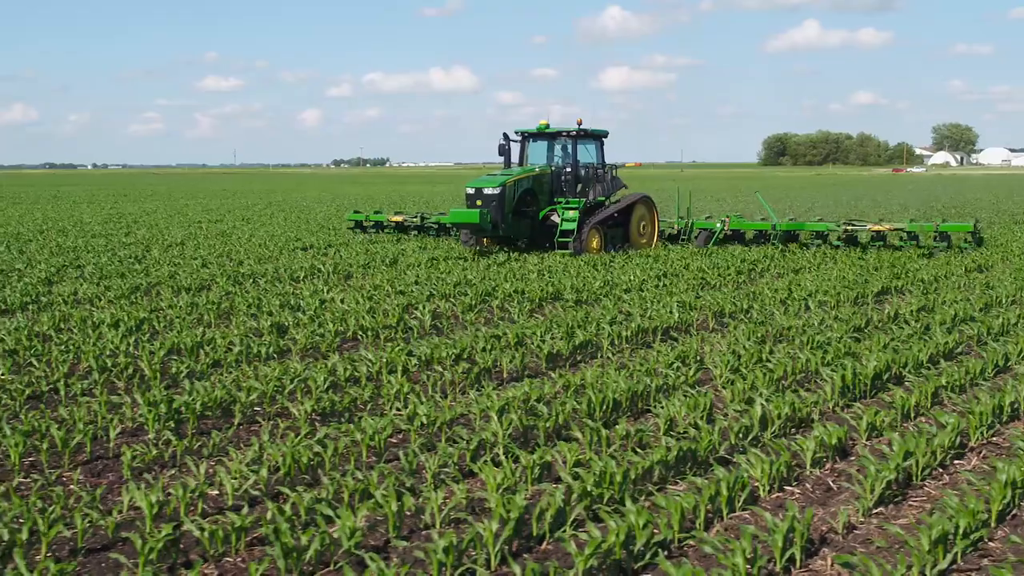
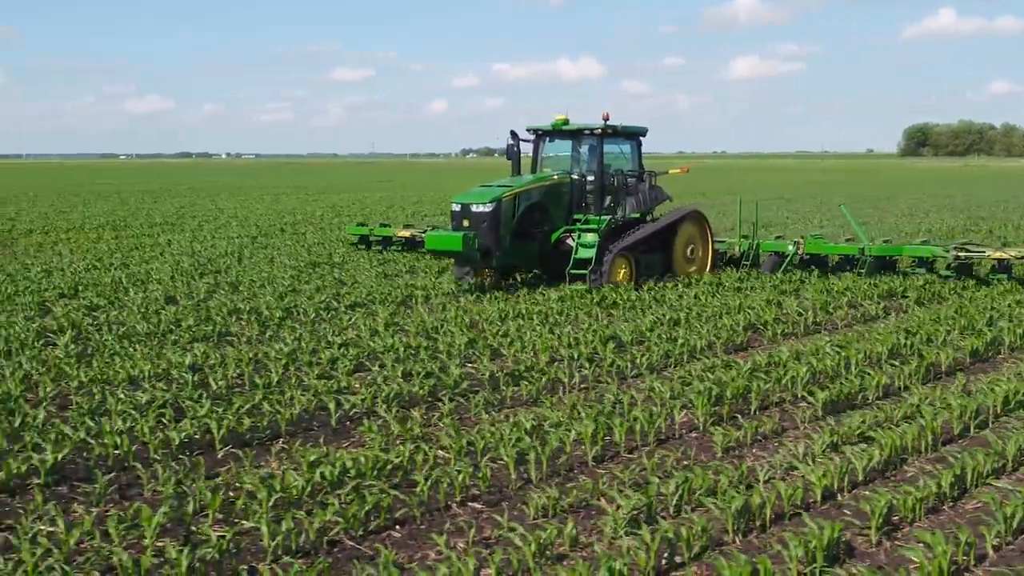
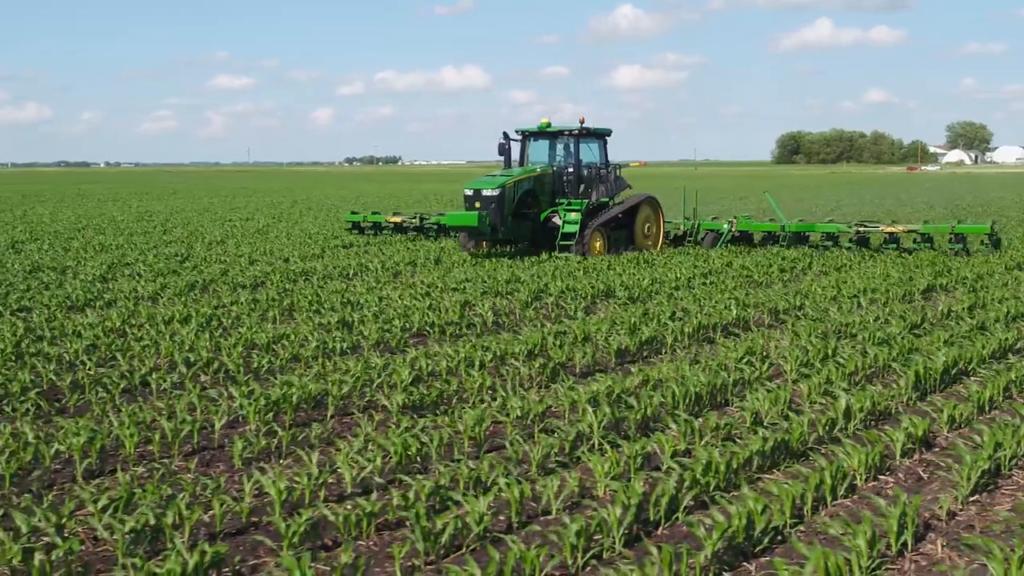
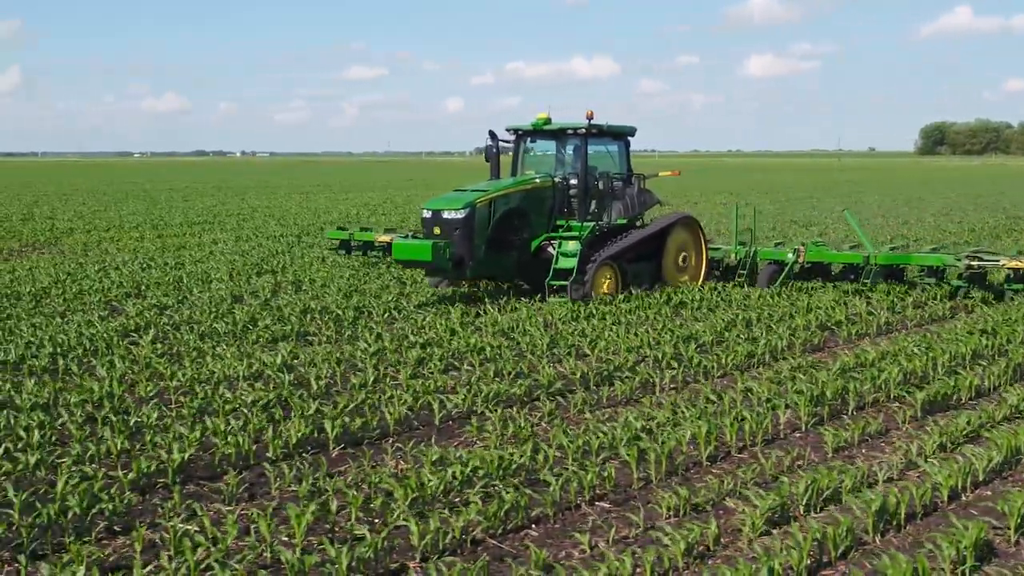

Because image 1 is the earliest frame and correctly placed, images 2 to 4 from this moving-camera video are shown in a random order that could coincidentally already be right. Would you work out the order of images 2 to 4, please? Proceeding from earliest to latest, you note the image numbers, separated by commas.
3, 2, 4
